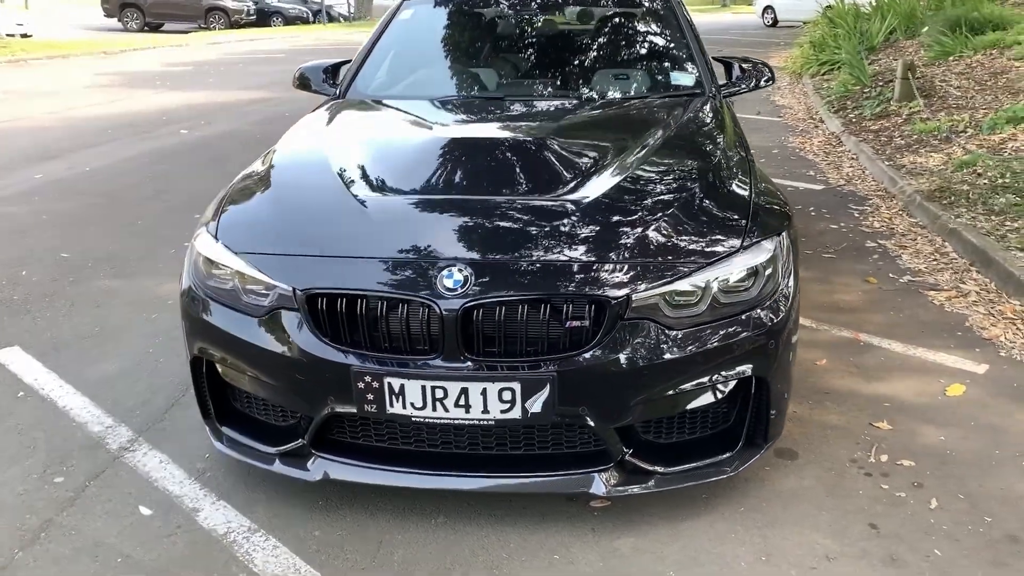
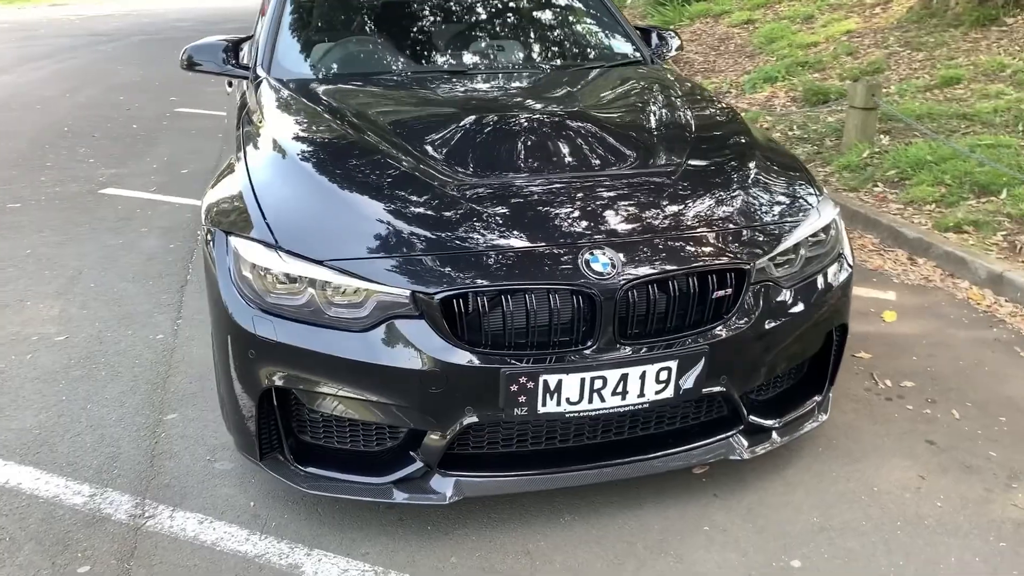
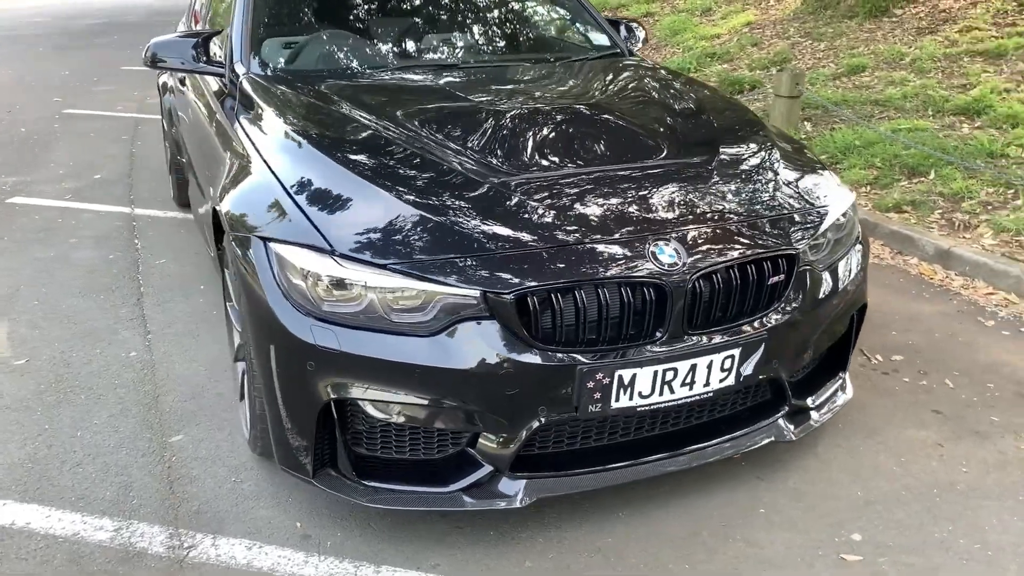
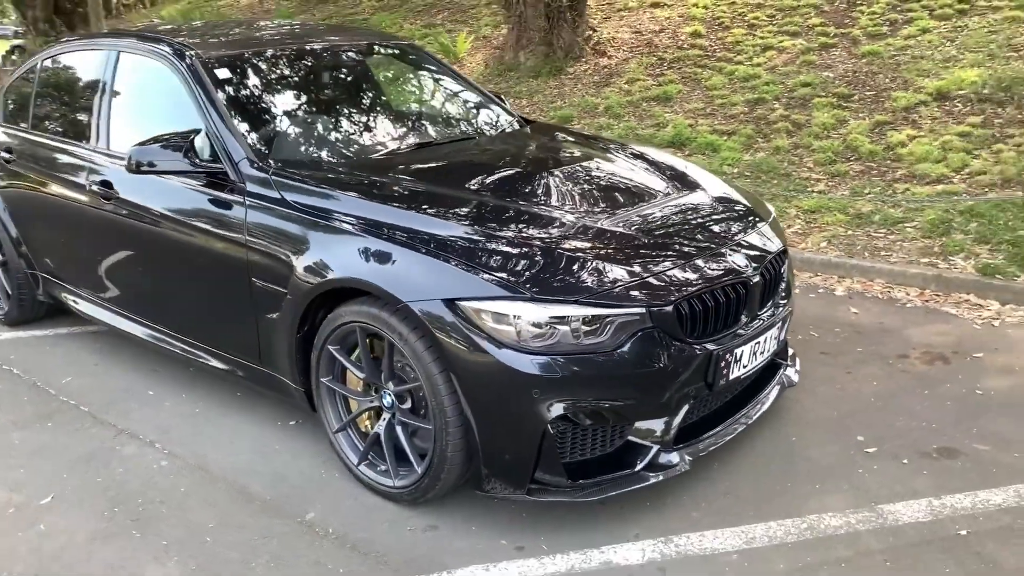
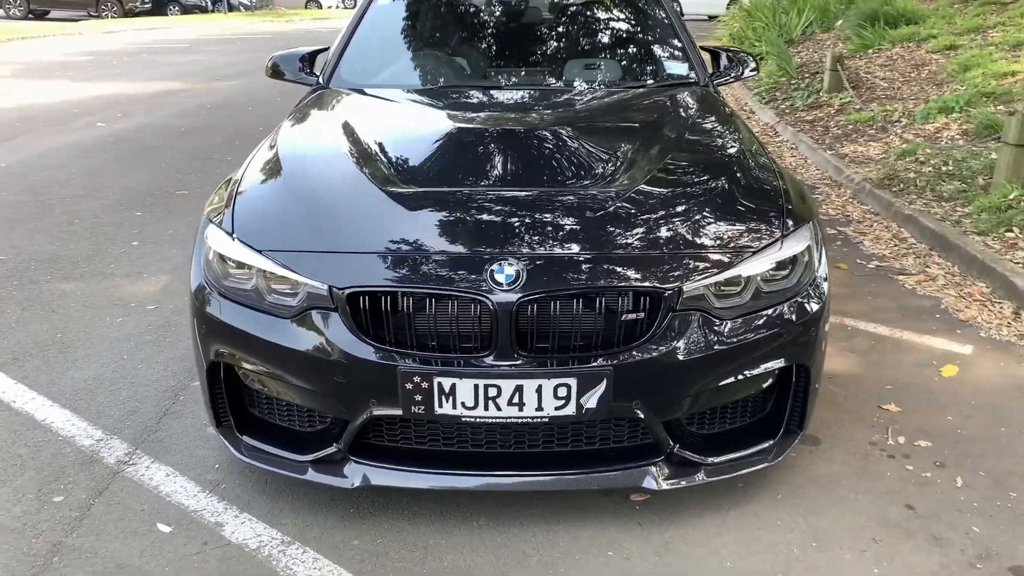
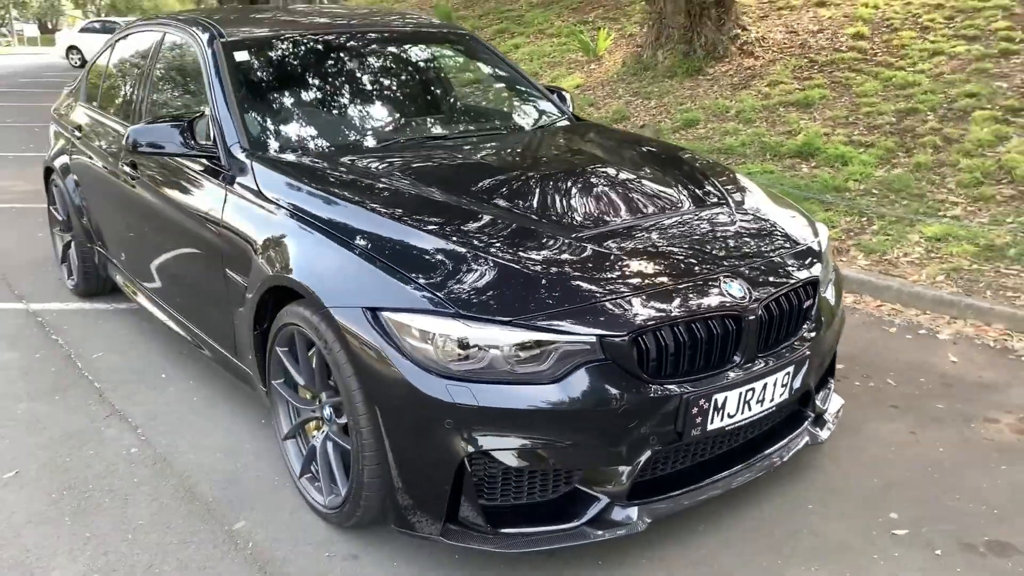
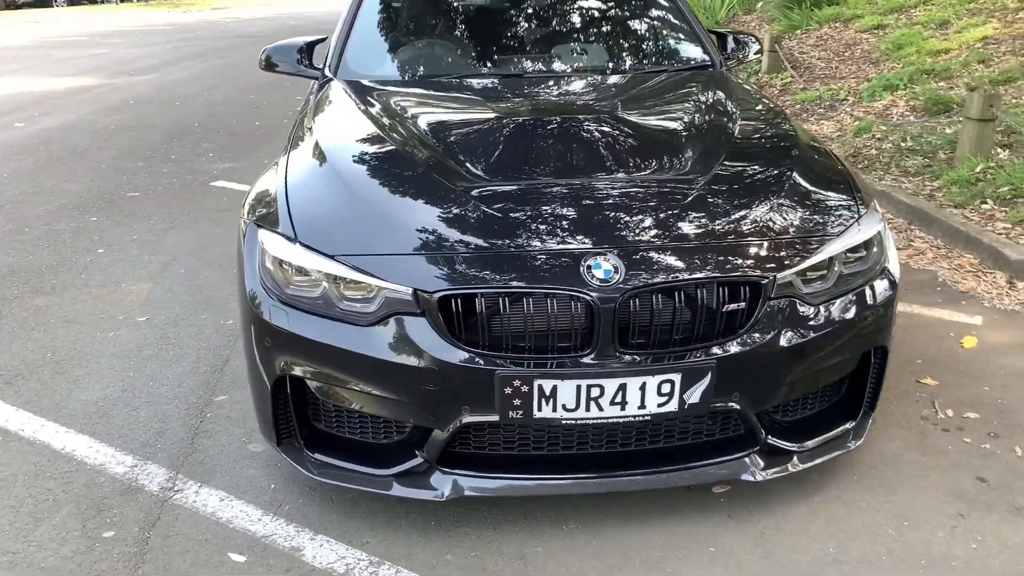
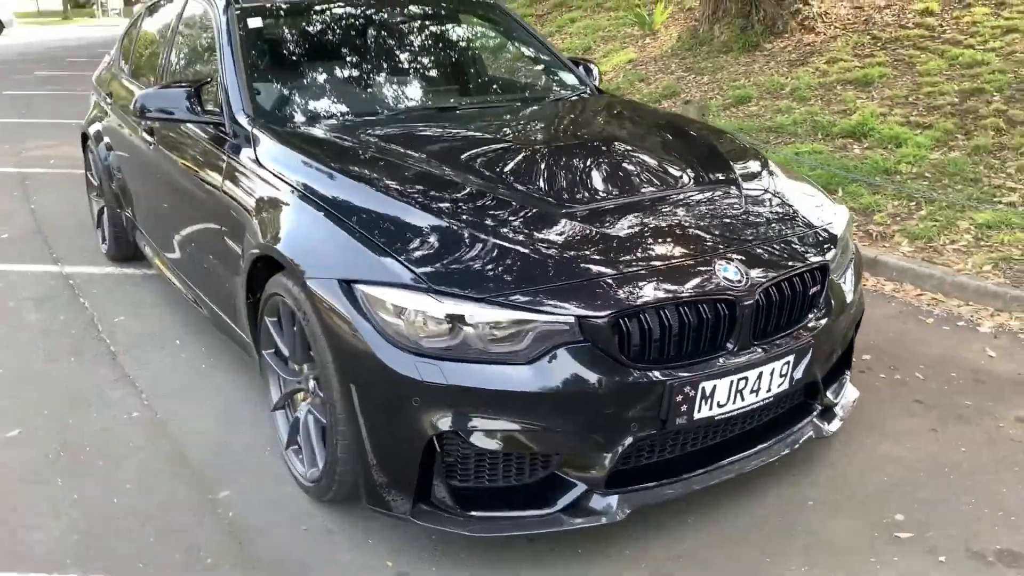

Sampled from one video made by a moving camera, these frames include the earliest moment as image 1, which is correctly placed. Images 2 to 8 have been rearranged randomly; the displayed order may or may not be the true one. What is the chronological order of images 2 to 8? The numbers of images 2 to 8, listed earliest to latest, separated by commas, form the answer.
5, 7, 2, 3, 8, 6, 4
